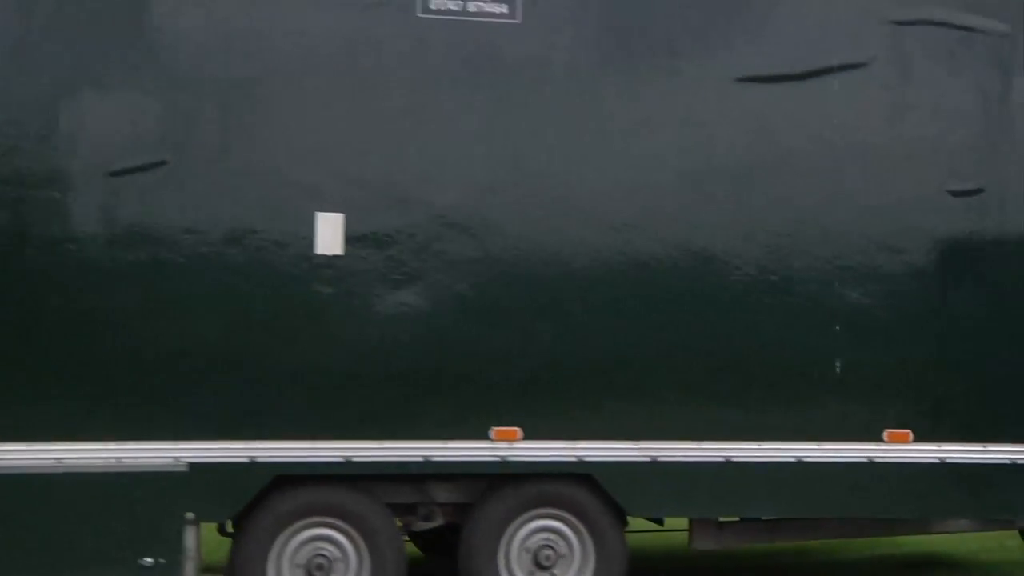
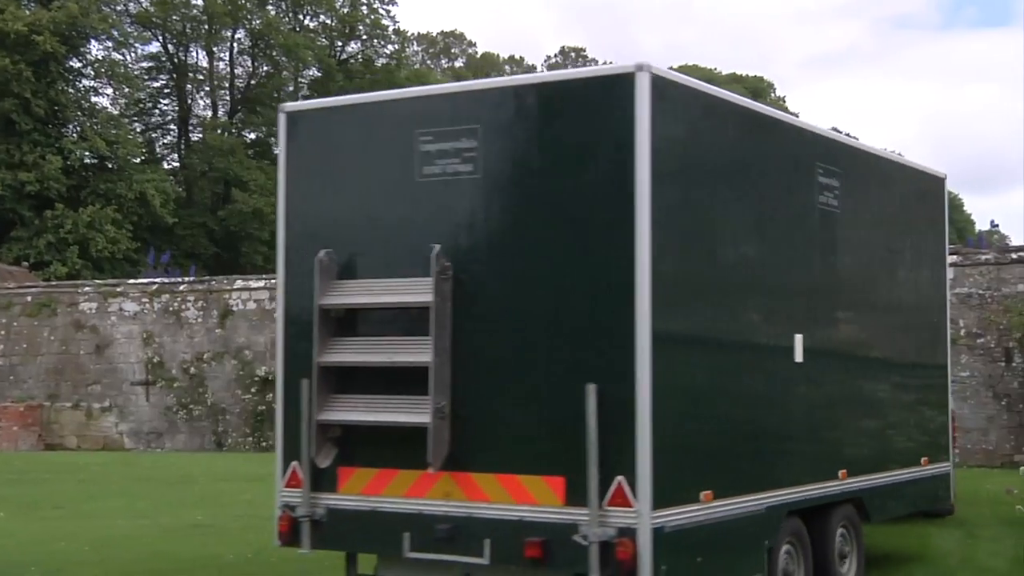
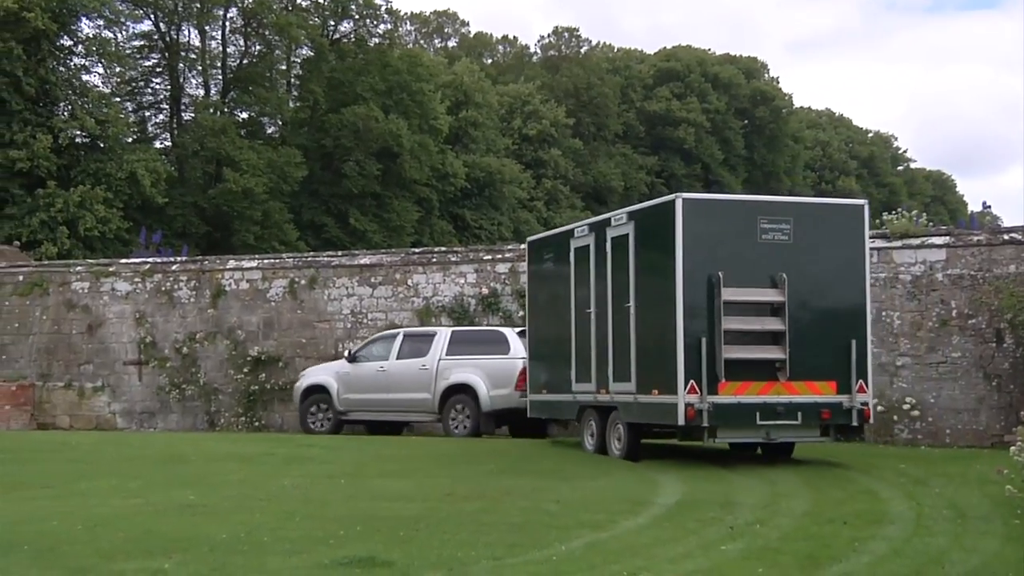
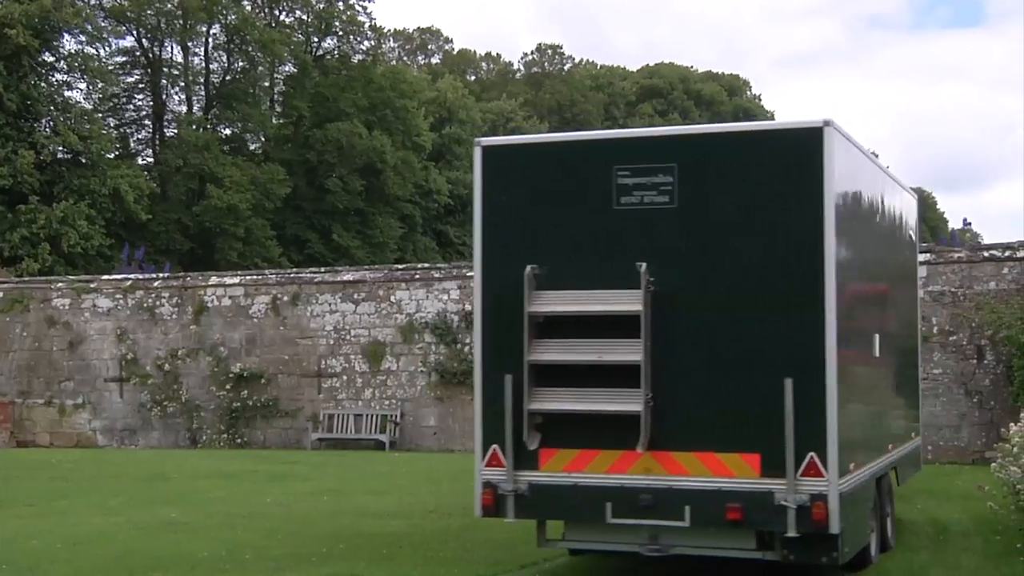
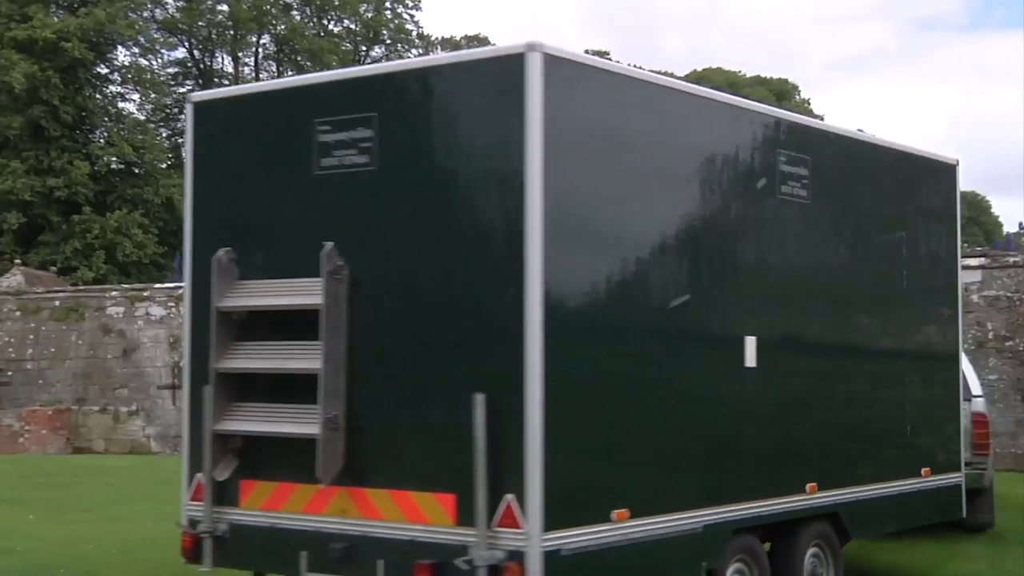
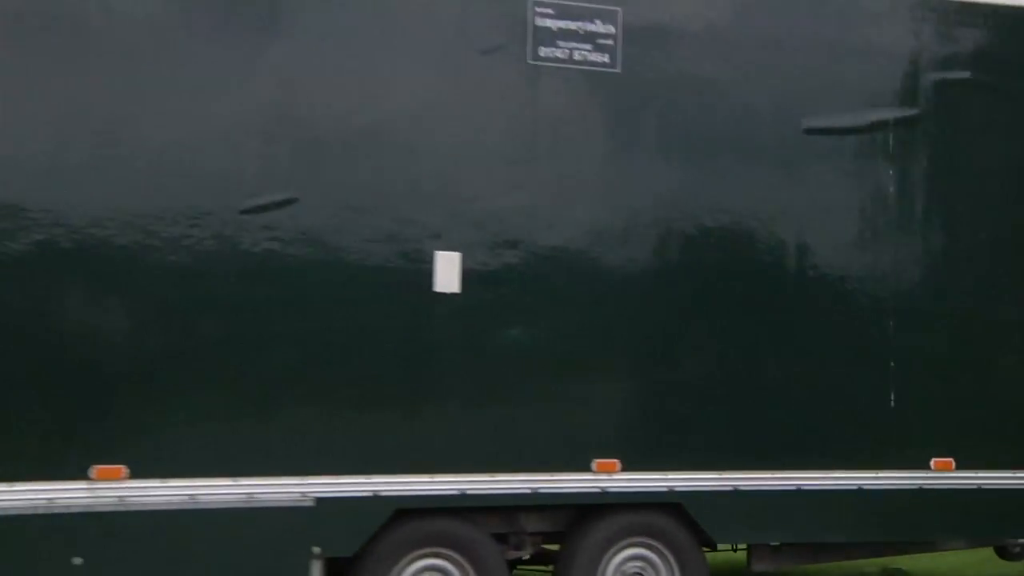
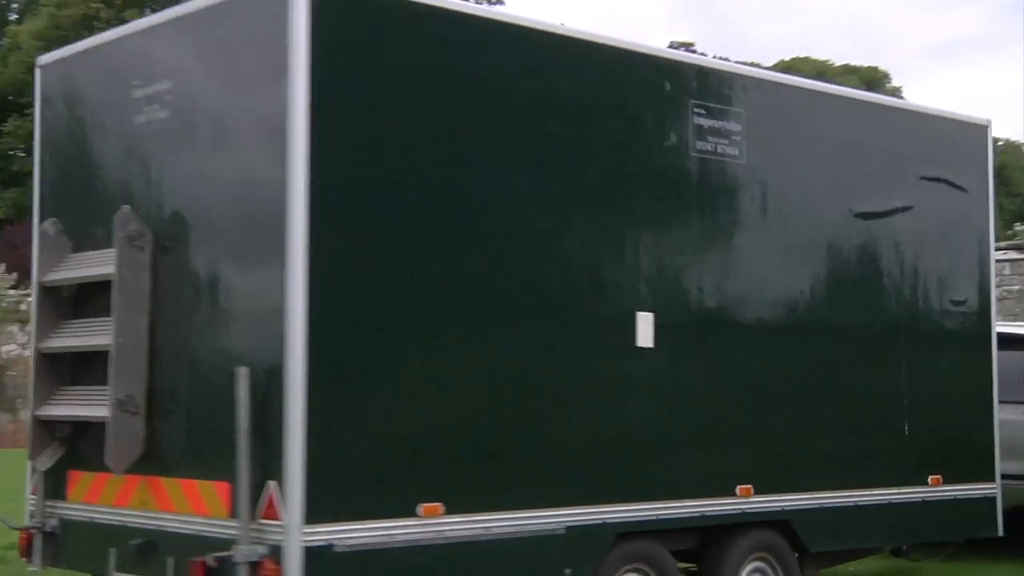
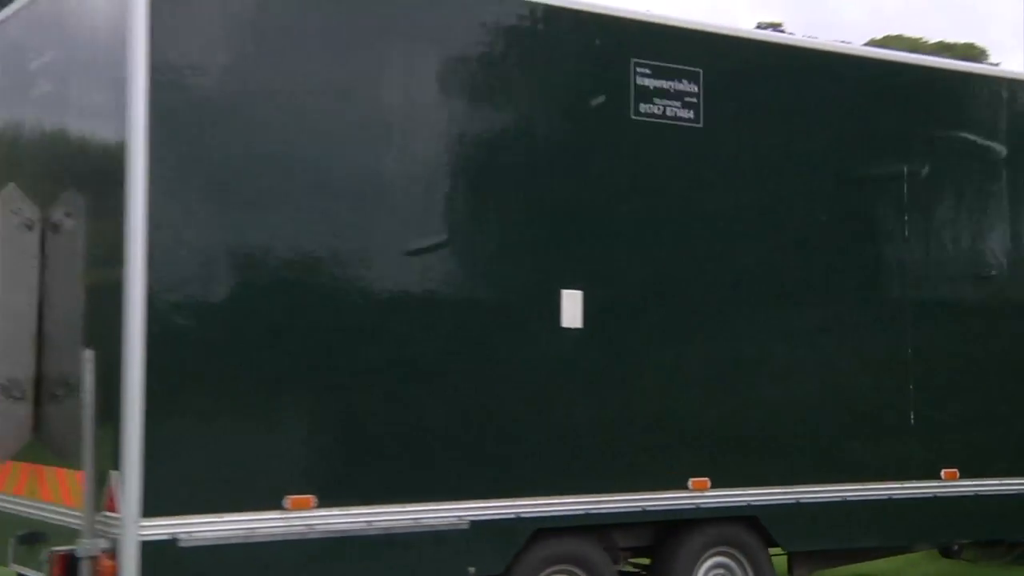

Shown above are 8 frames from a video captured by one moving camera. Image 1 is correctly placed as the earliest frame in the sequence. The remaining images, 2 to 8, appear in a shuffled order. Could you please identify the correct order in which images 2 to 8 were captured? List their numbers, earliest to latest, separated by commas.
6, 8, 7, 5, 2, 4, 3
